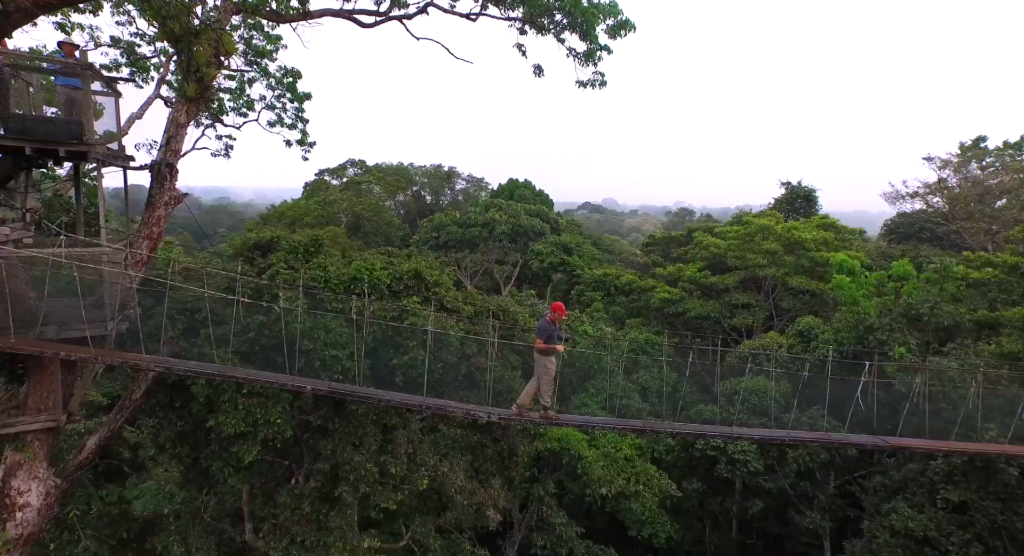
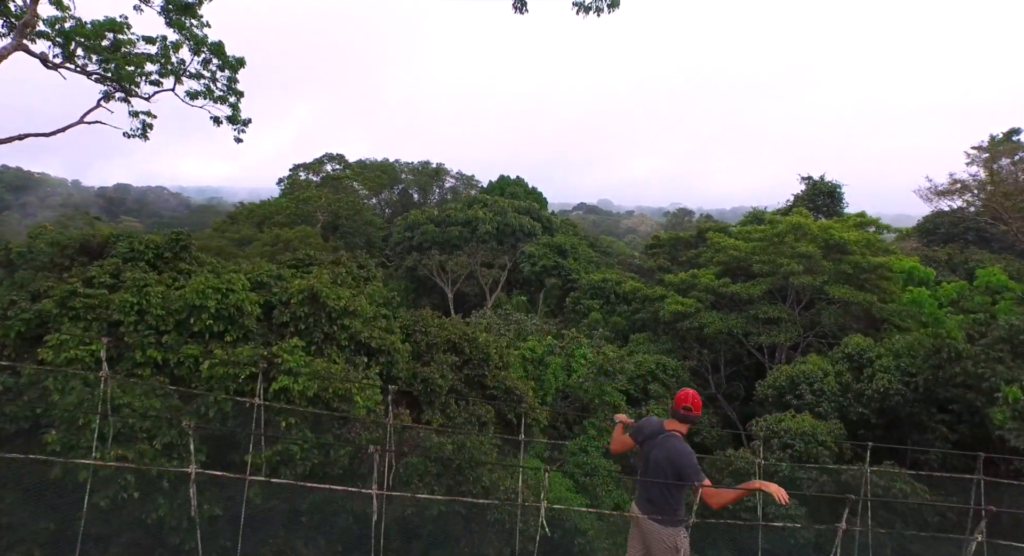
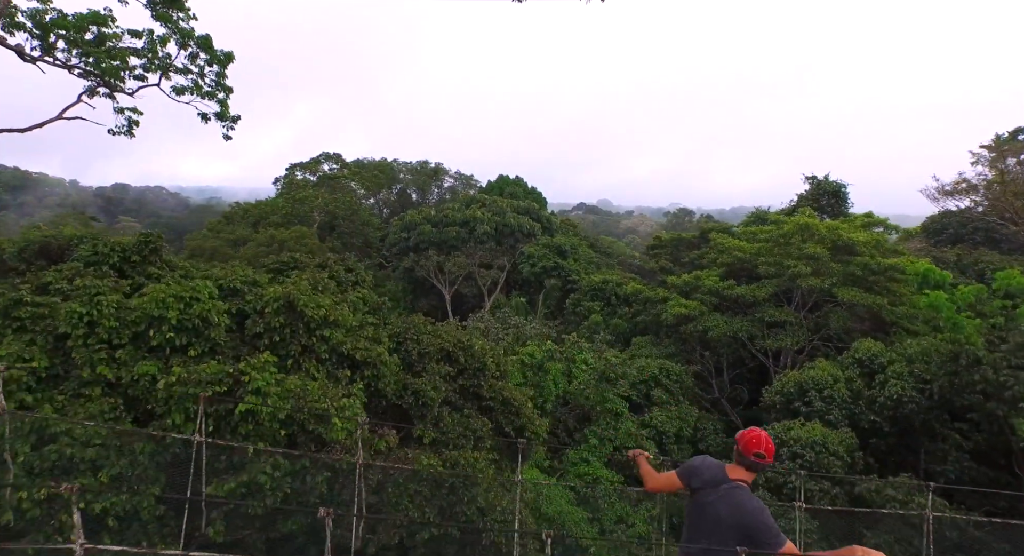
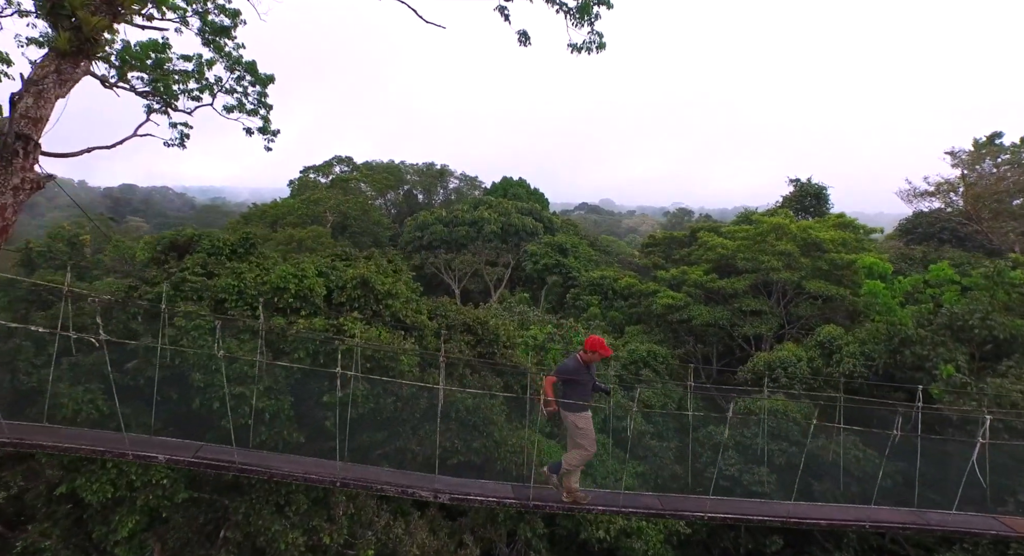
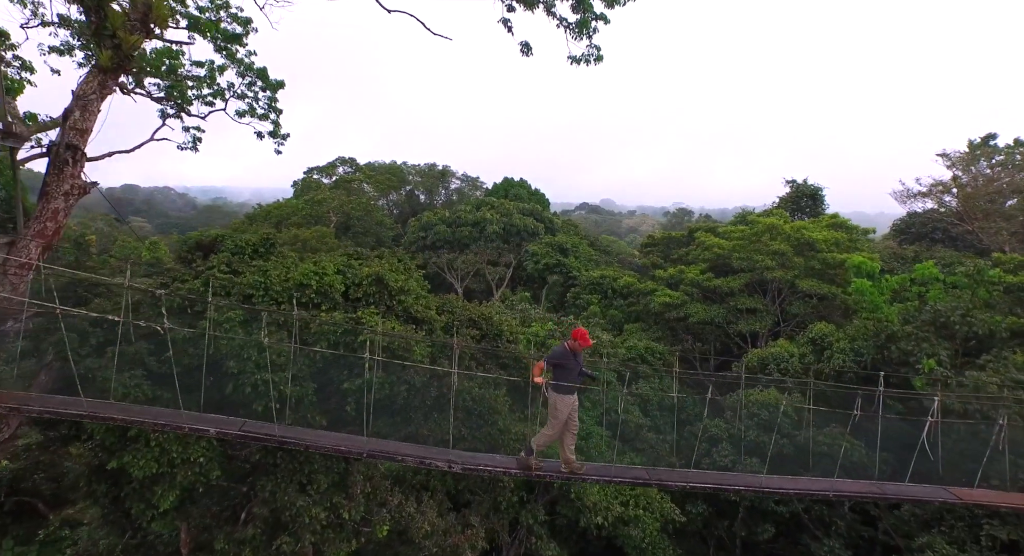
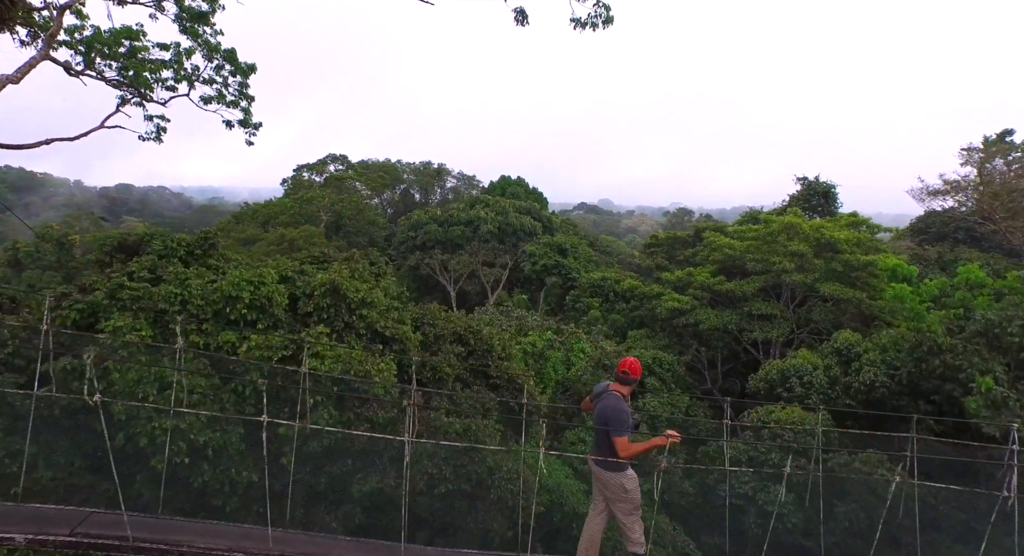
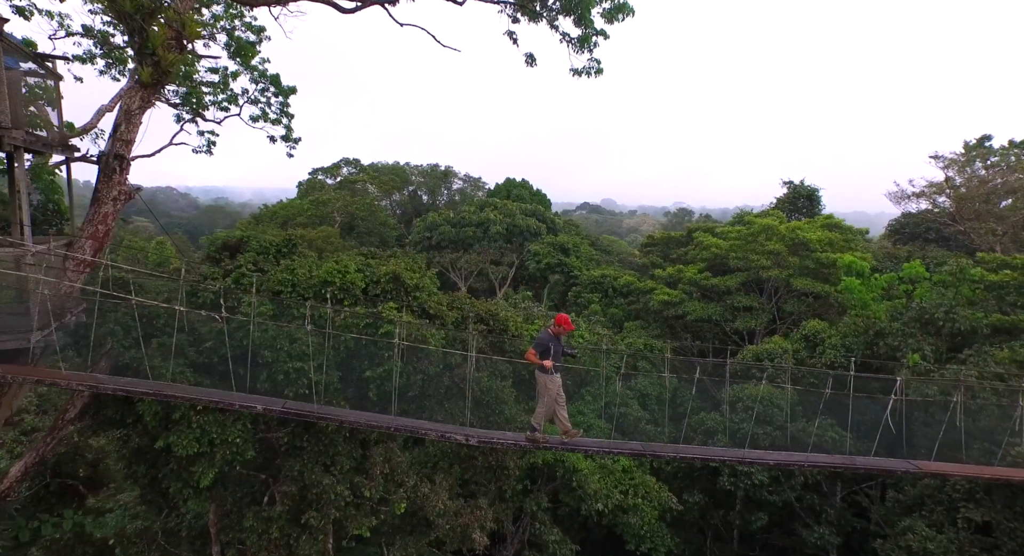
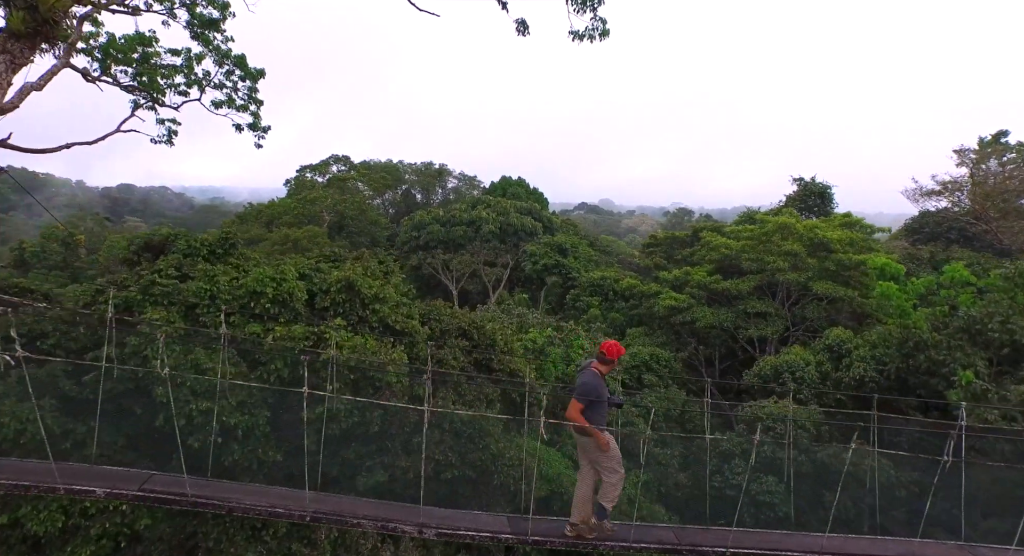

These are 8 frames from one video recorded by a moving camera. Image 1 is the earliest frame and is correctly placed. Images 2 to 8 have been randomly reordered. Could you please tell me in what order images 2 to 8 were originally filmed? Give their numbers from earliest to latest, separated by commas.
7, 5, 4, 8, 6, 2, 3
